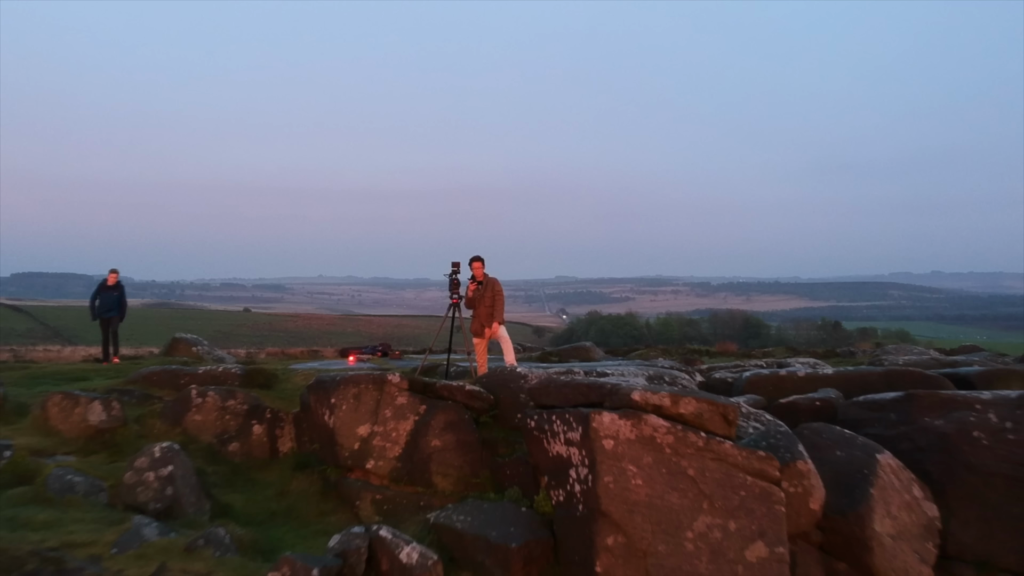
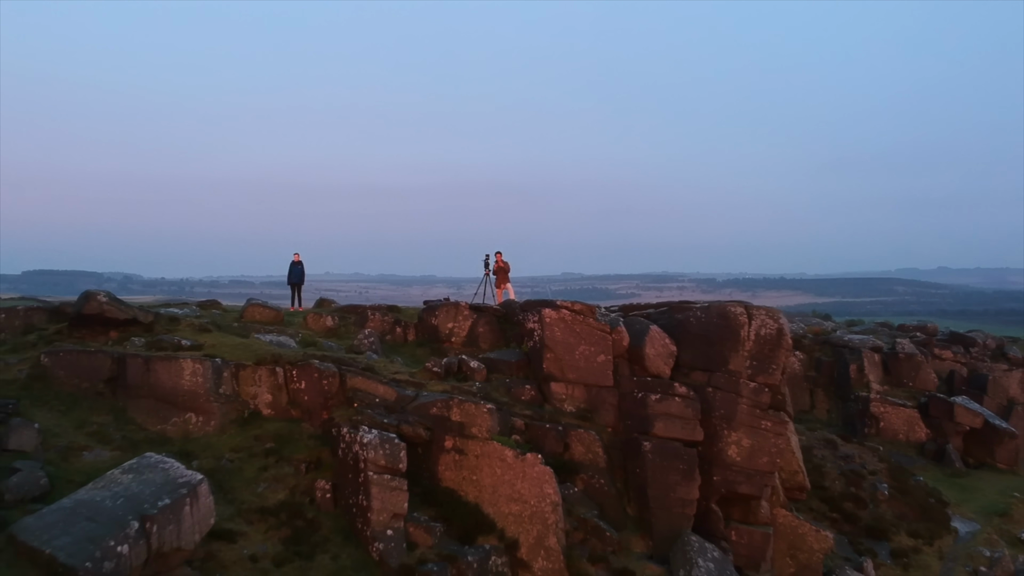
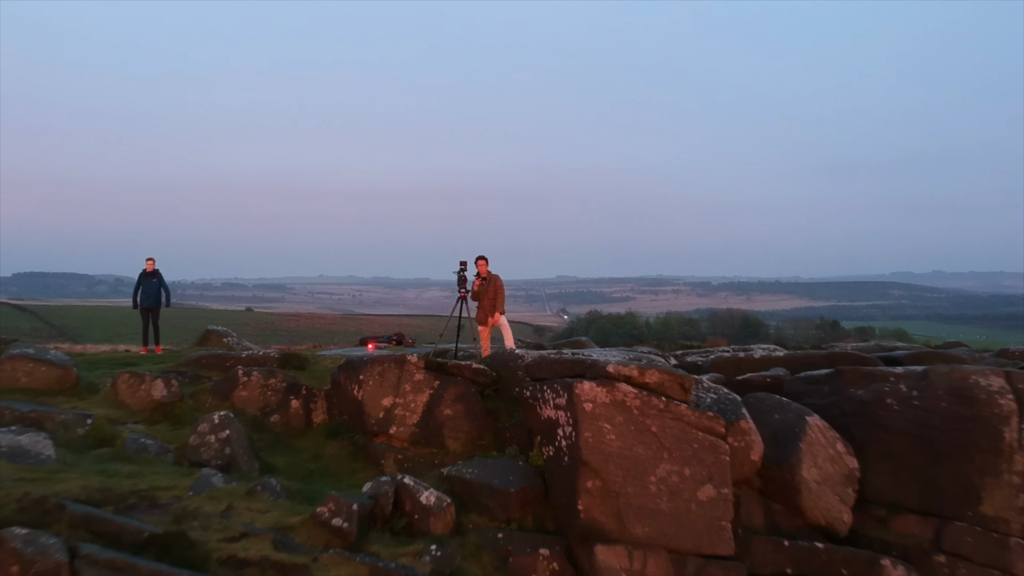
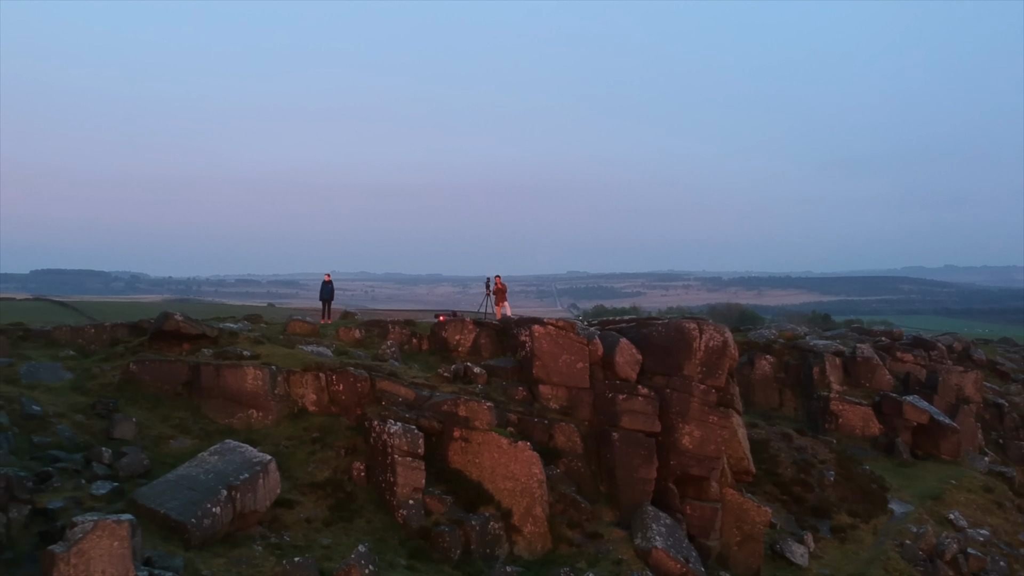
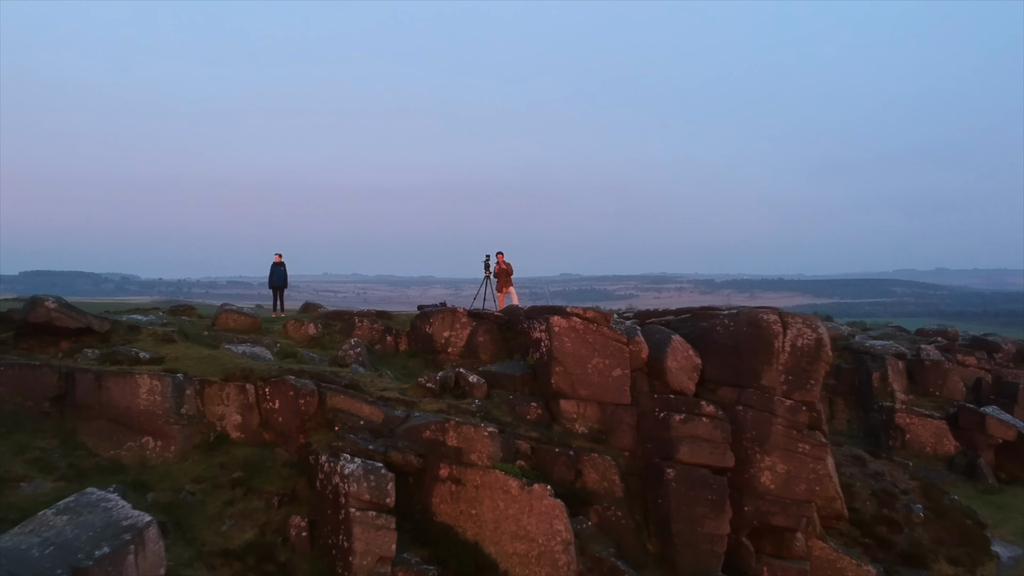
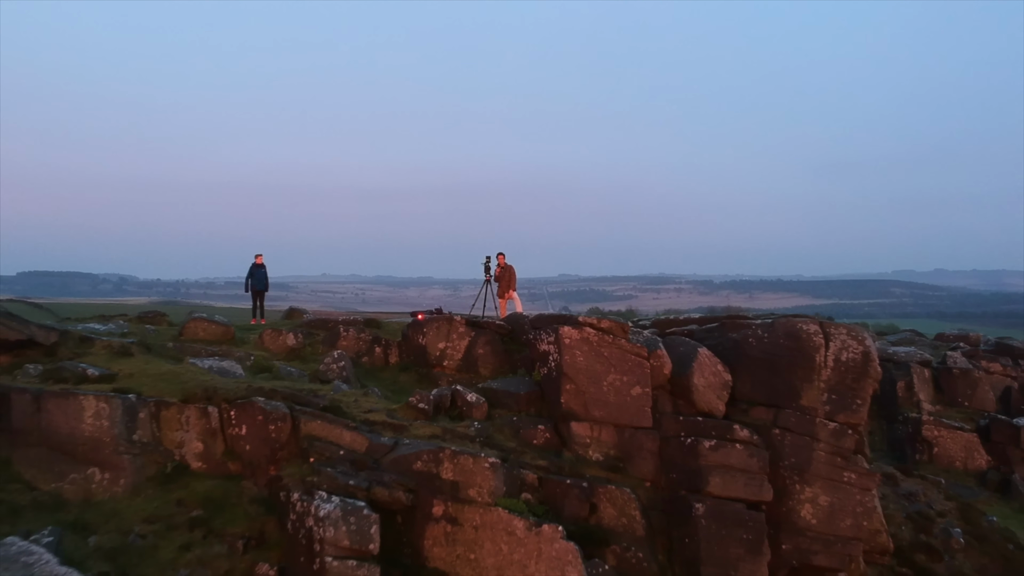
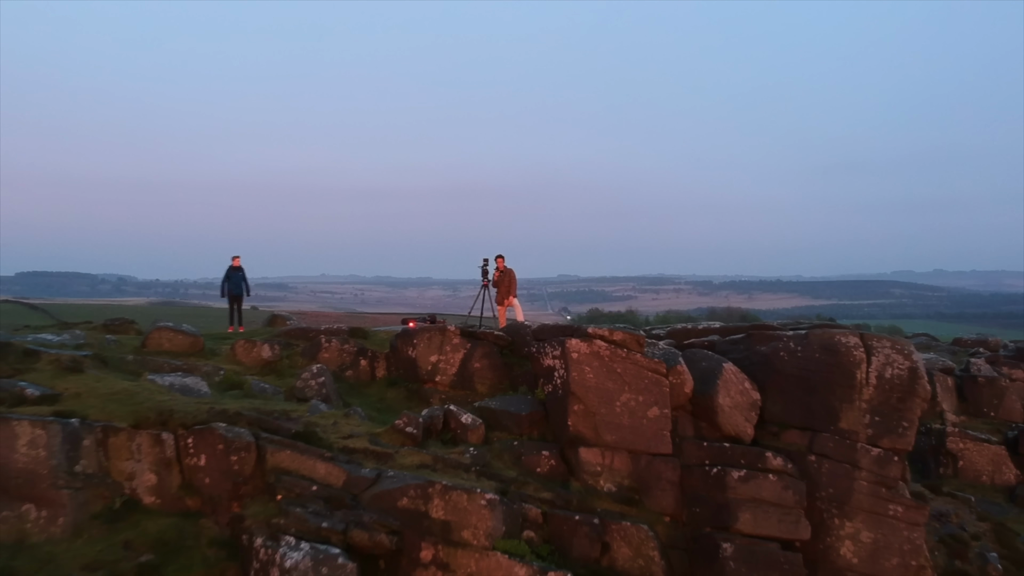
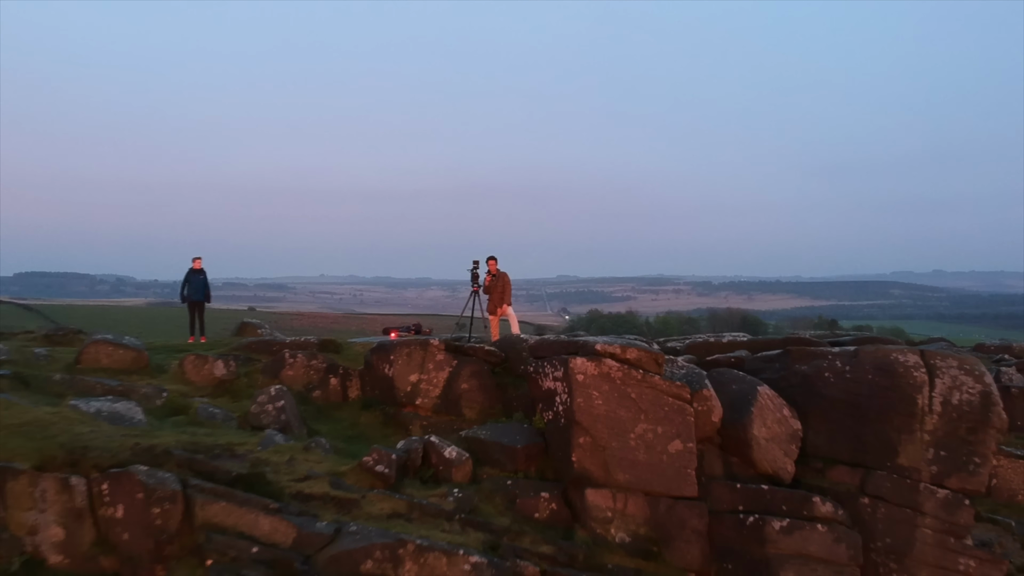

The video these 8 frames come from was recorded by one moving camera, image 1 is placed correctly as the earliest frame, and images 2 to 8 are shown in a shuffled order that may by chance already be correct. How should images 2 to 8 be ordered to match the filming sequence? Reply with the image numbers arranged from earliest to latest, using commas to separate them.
3, 8, 7, 6, 5, 2, 4
